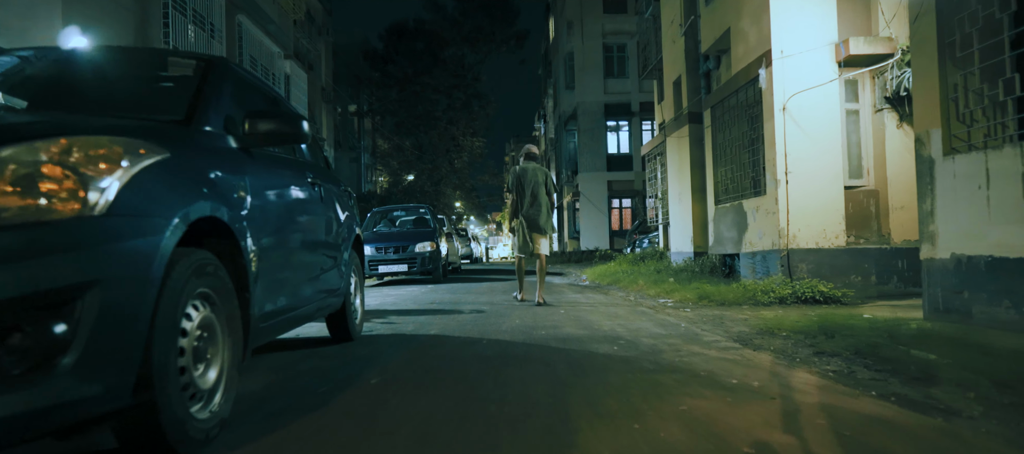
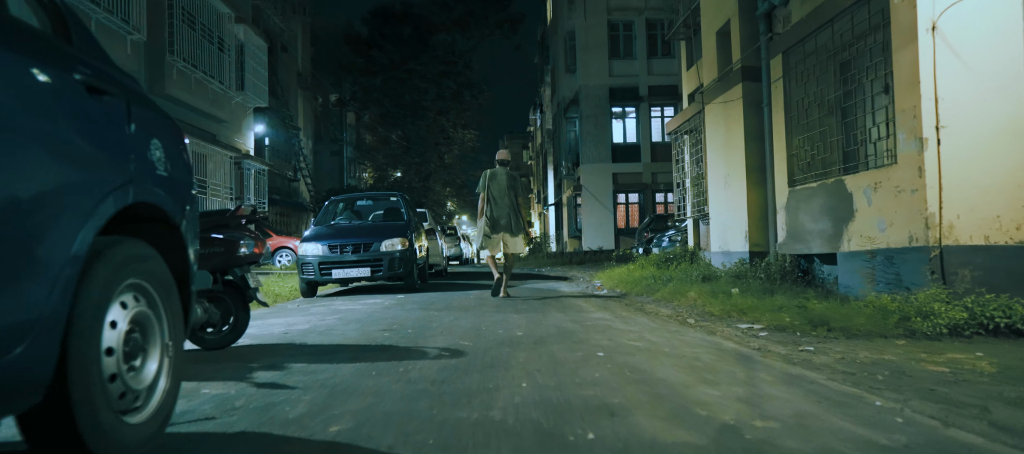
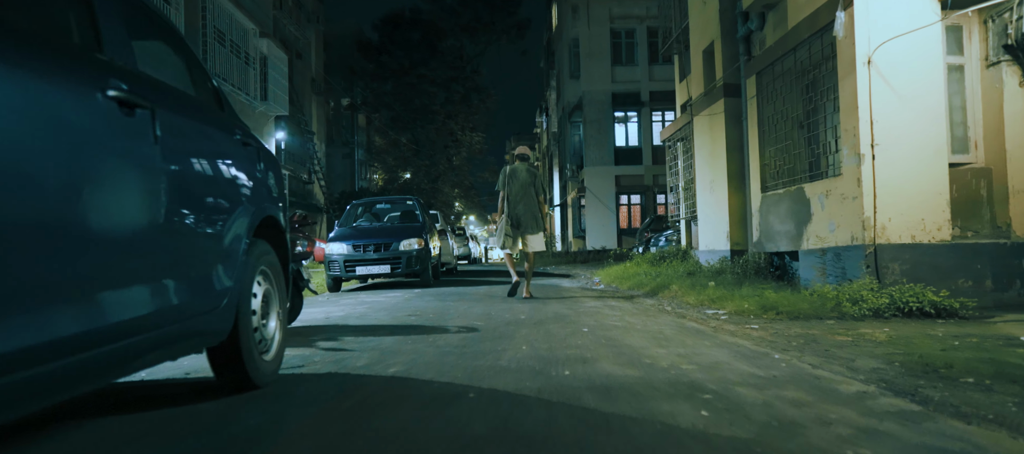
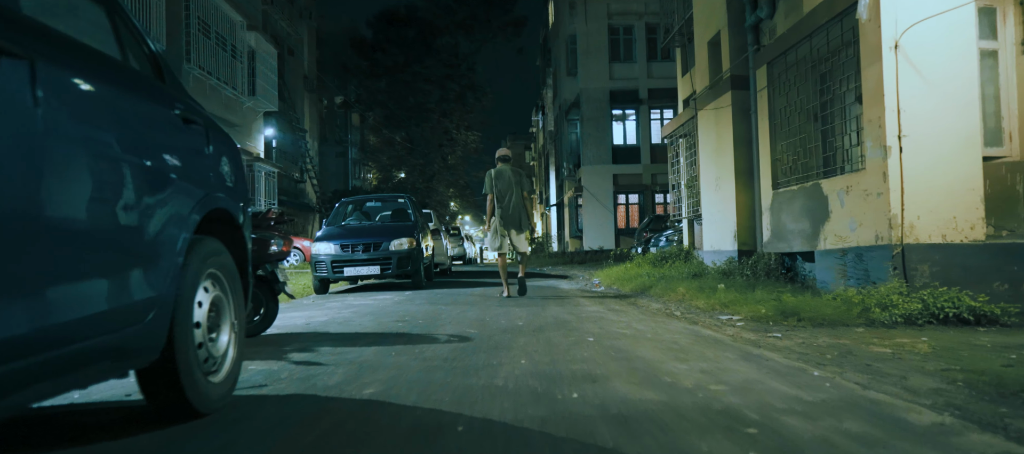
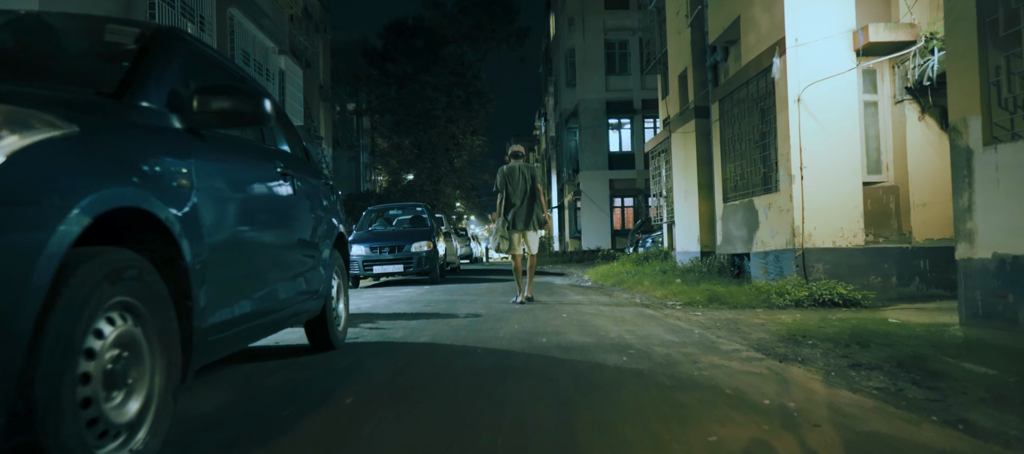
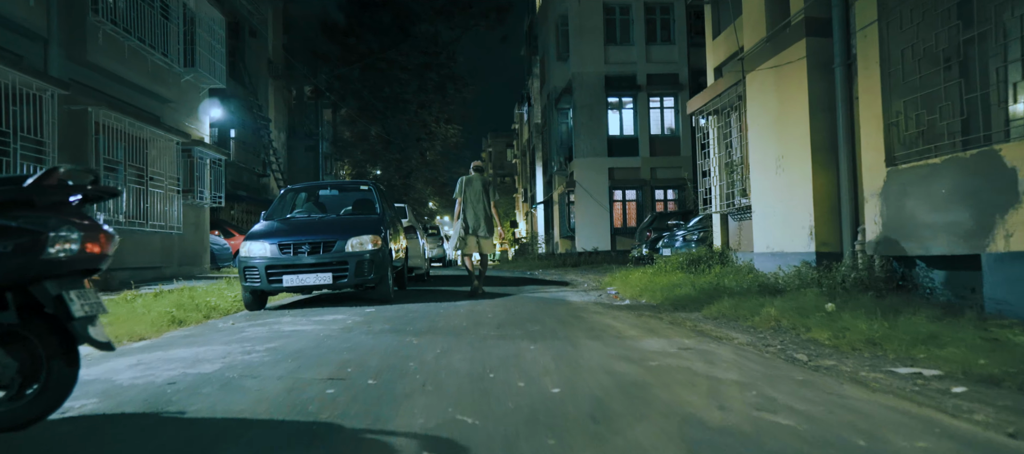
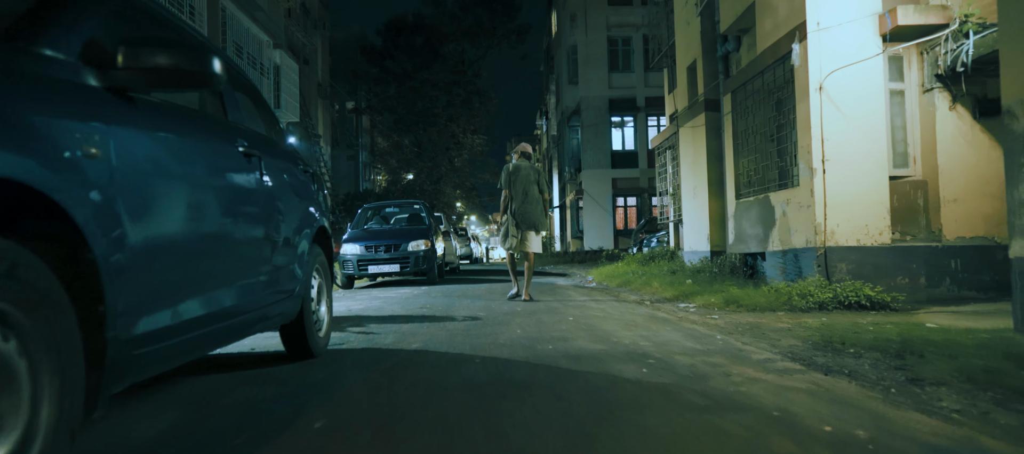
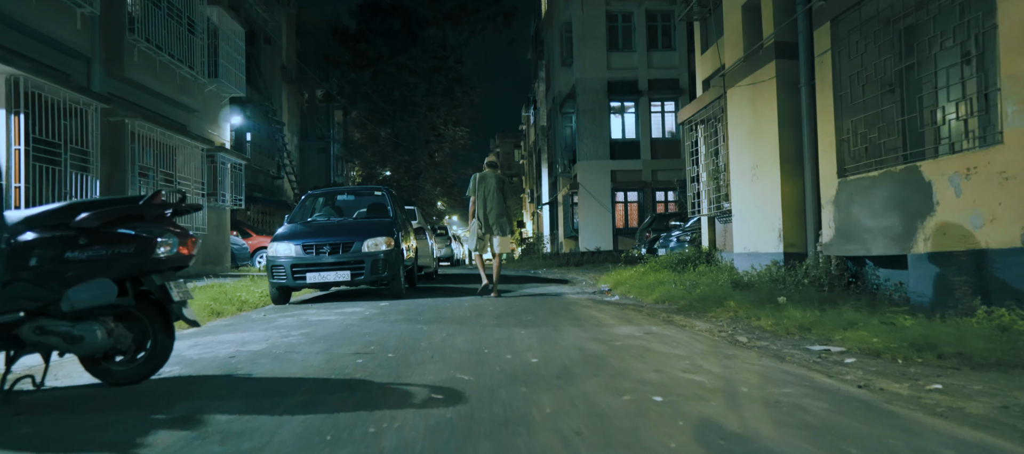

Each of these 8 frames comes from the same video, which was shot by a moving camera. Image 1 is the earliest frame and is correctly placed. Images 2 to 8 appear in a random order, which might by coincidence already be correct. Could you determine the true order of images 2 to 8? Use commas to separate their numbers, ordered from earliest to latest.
5, 7, 3, 4, 2, 8, 6
